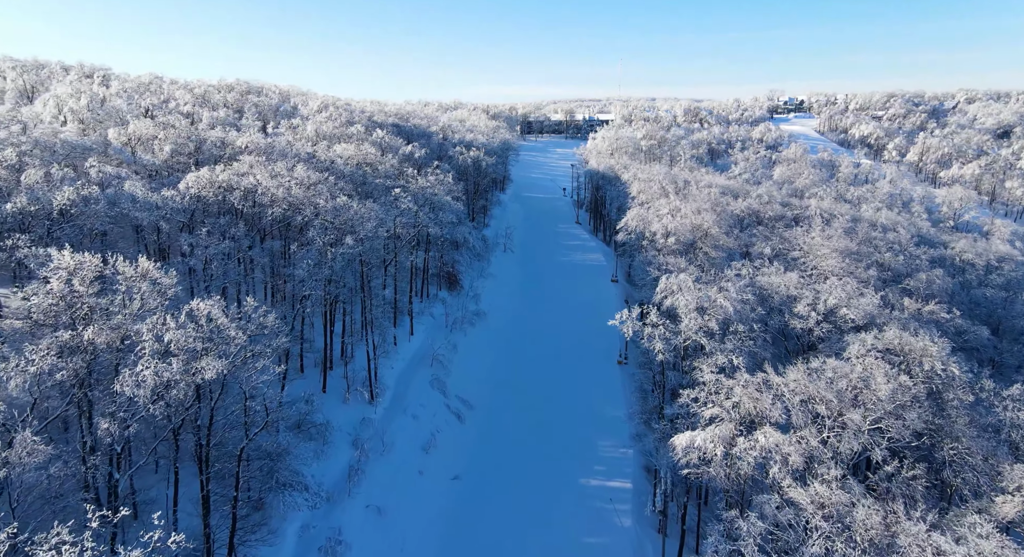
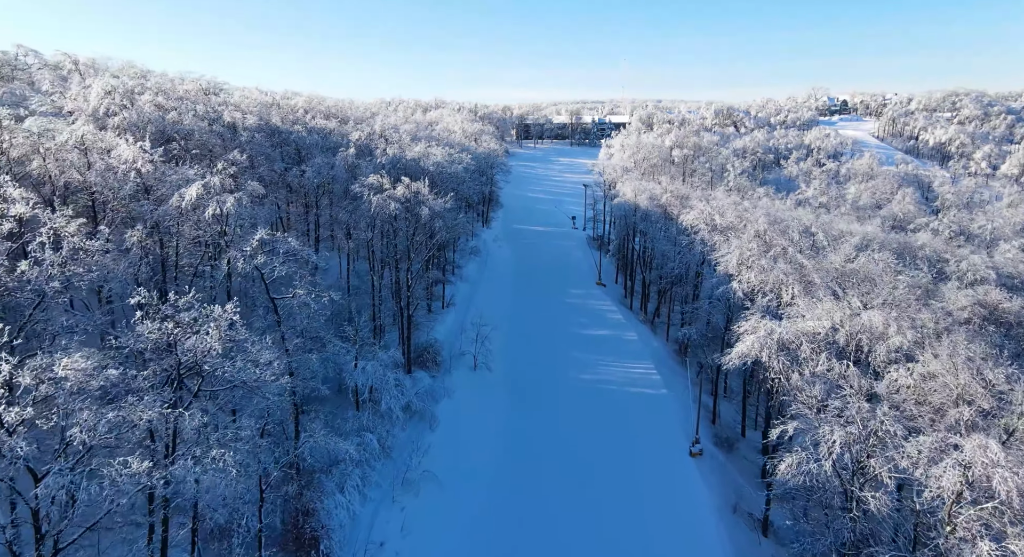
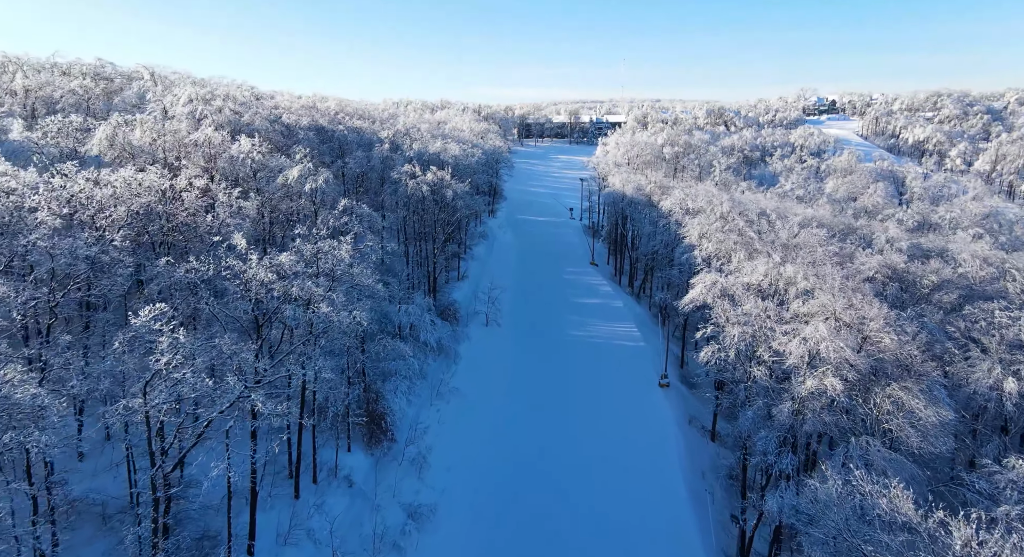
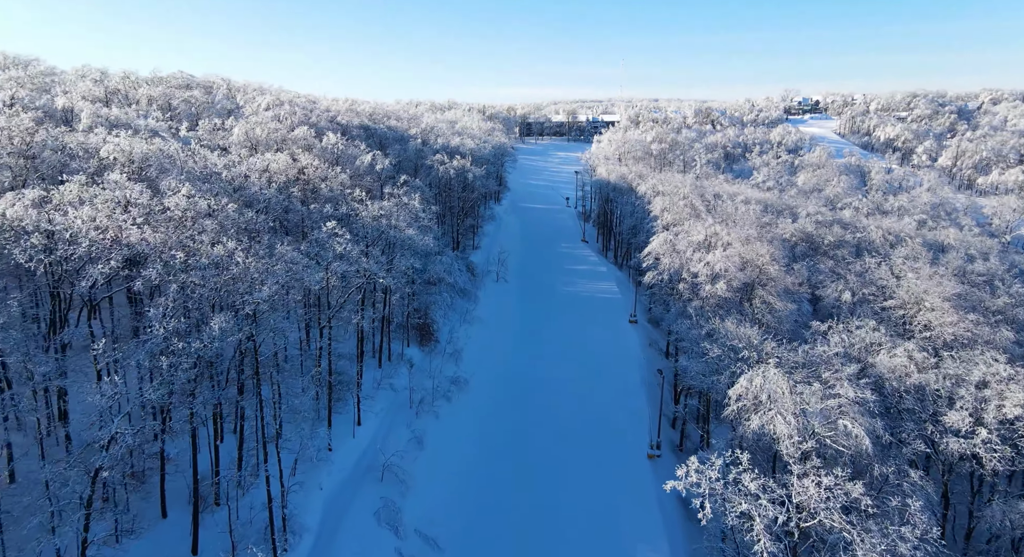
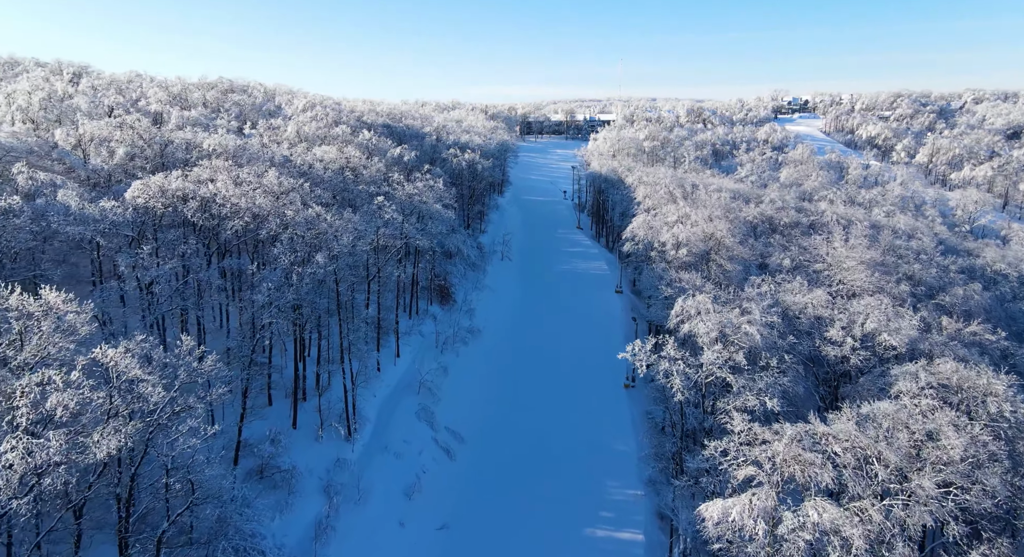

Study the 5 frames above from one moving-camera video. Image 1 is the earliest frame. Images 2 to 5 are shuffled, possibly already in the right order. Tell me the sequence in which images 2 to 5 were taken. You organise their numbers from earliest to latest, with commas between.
5, 4, 3, 2
